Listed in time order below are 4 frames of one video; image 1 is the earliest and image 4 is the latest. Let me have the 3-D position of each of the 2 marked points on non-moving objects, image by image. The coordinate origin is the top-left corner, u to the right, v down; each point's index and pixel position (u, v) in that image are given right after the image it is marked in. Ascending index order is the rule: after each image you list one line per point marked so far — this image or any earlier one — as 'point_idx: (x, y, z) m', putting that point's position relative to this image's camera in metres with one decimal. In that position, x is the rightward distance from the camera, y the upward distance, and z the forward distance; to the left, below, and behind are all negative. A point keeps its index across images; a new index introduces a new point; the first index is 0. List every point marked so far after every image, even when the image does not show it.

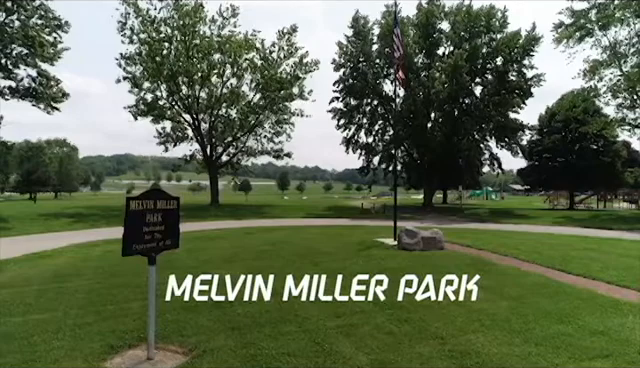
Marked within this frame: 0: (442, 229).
0: (+3.6, -1.3, +16.0) m
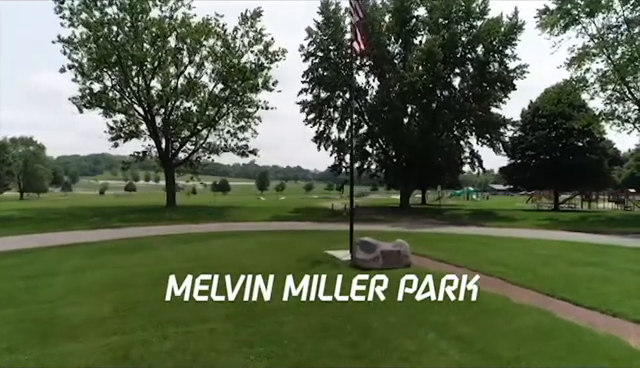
0: (+2.4, -1.3, +13.7) m
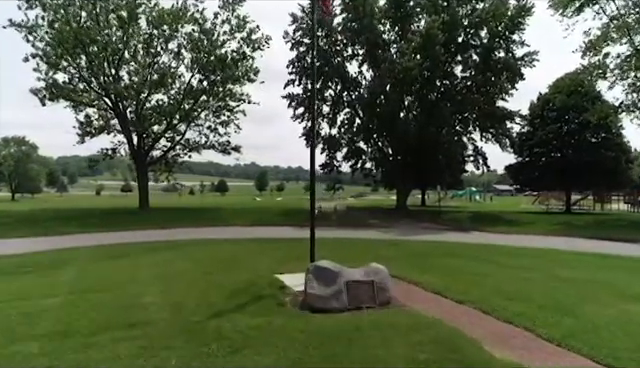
0: (+1.8, -1.3, +11.2) m
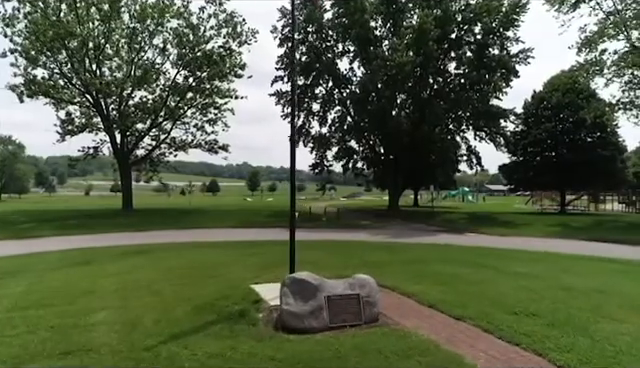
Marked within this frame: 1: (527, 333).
0: (+1.5, -1.3, +10.6) m
1: (+1.8, -1.3, +4.9) m
